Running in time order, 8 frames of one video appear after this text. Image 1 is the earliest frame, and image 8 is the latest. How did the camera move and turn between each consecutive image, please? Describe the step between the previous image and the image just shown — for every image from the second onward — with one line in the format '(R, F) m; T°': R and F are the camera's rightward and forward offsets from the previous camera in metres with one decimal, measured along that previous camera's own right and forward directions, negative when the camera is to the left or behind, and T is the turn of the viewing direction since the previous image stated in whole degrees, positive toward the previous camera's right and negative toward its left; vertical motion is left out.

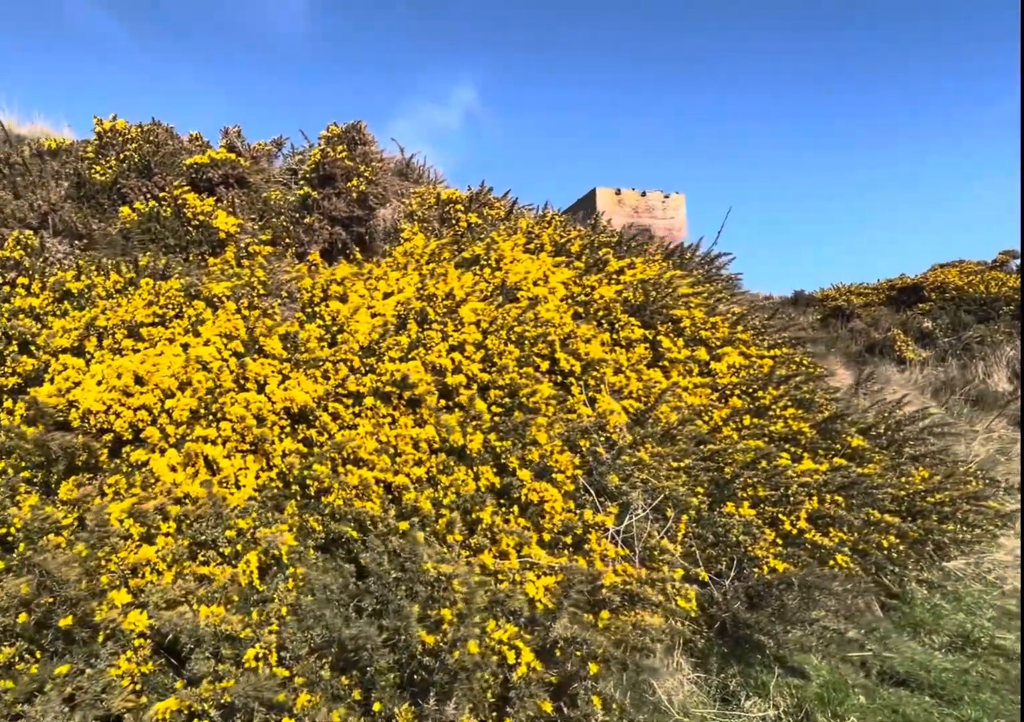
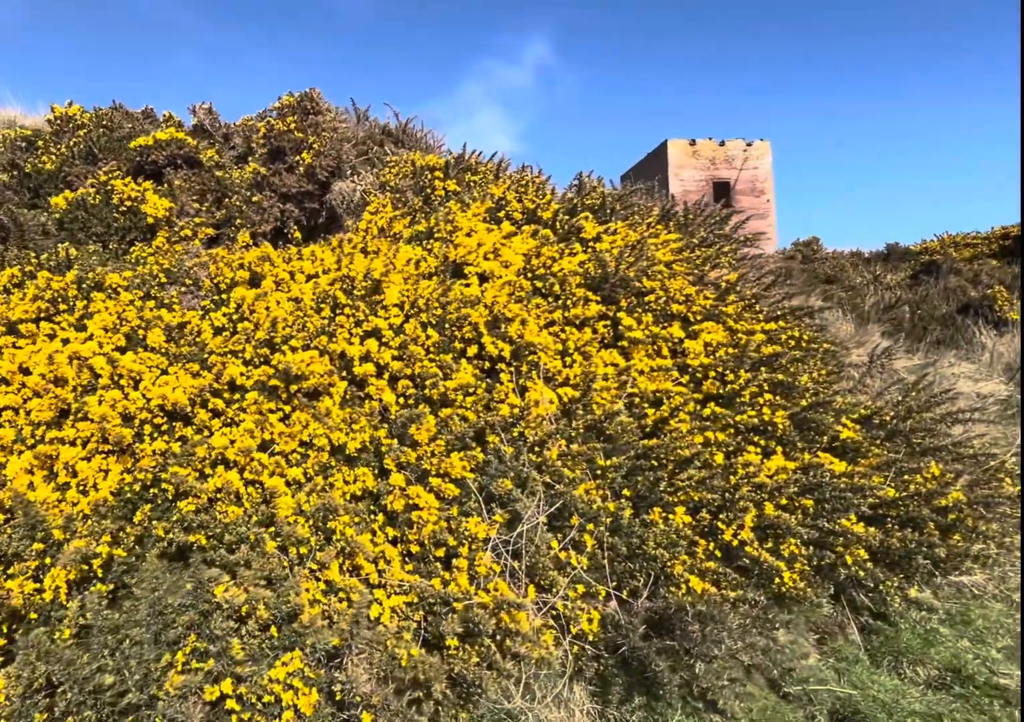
(+1.1, +0.5) m; -8°
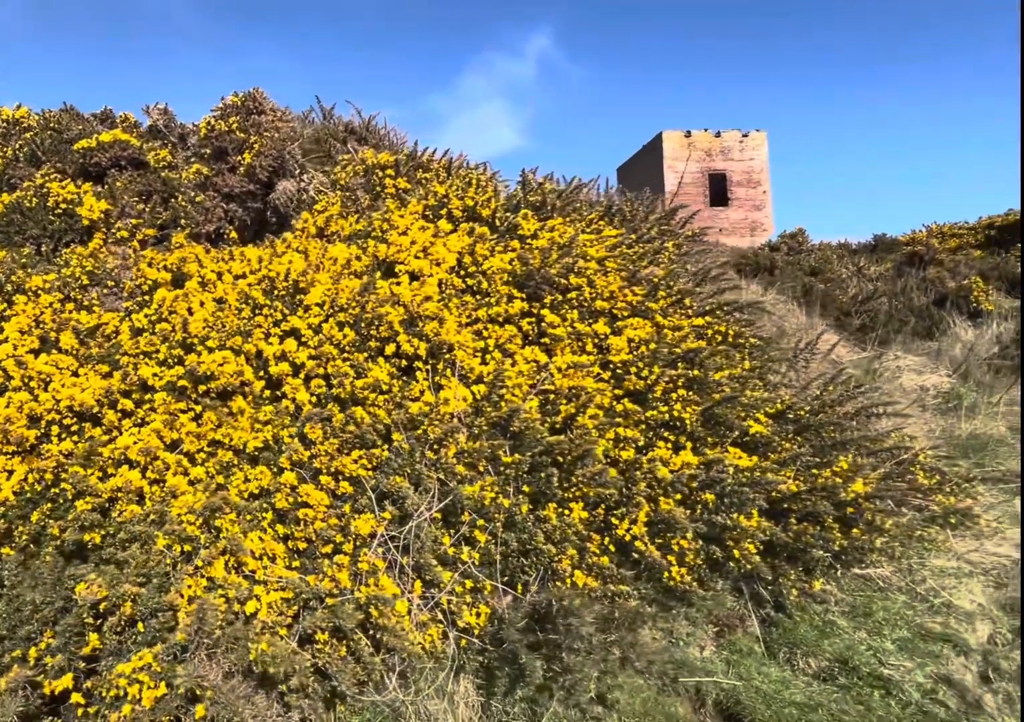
(+0.6, -0.1) m; -1°
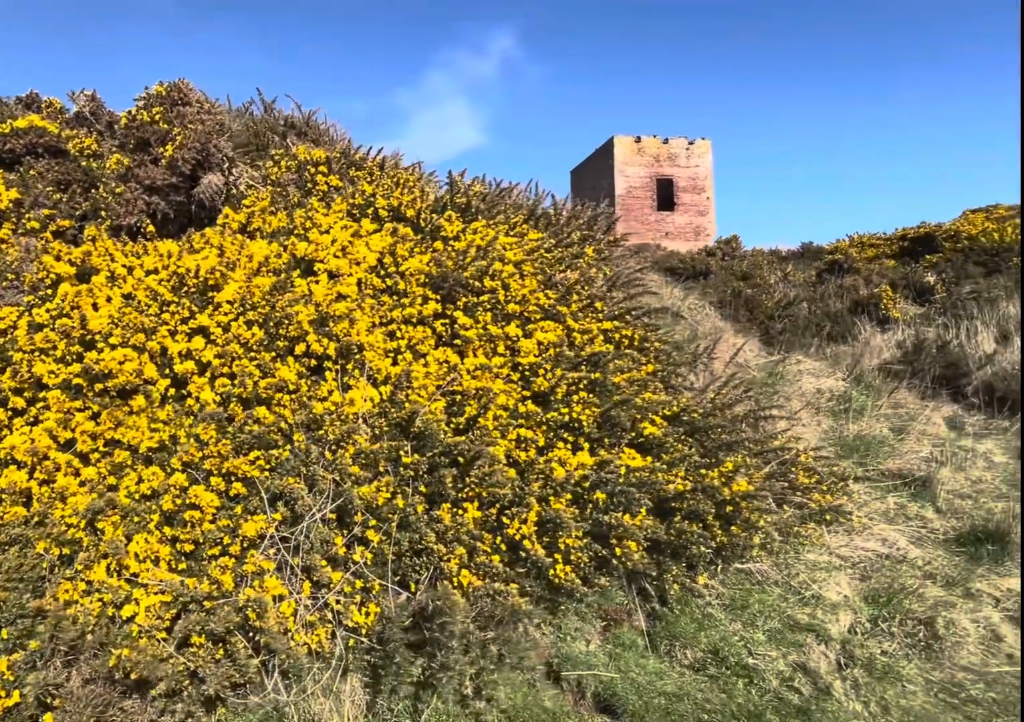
(+0.3, -0.1) m; +5°
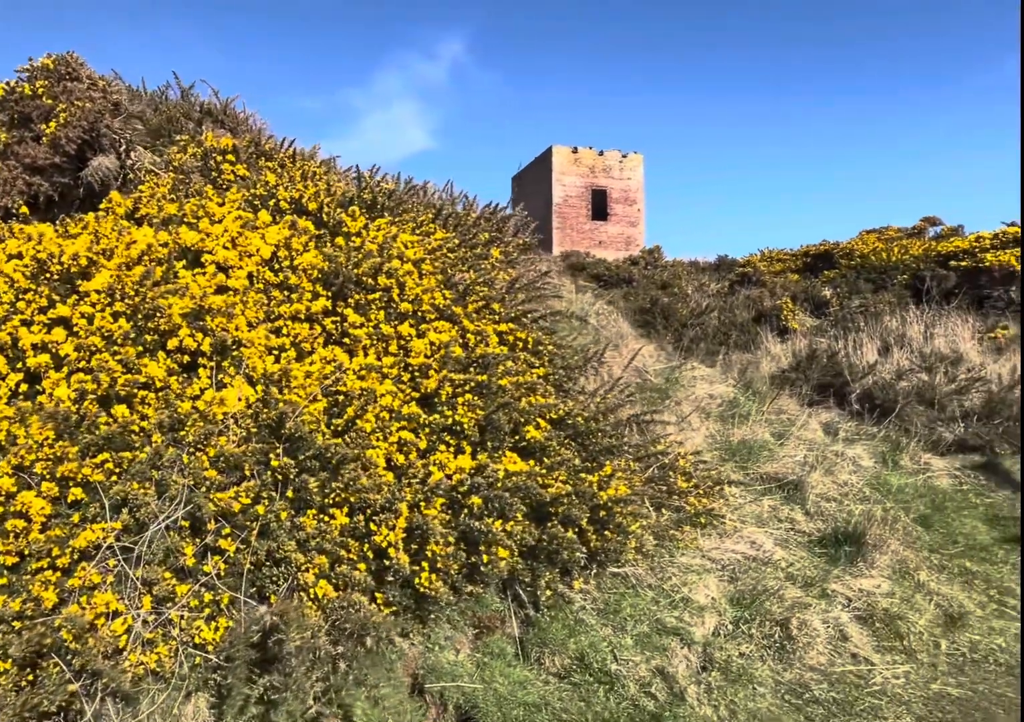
(+0.3, +0.1) m; +6°
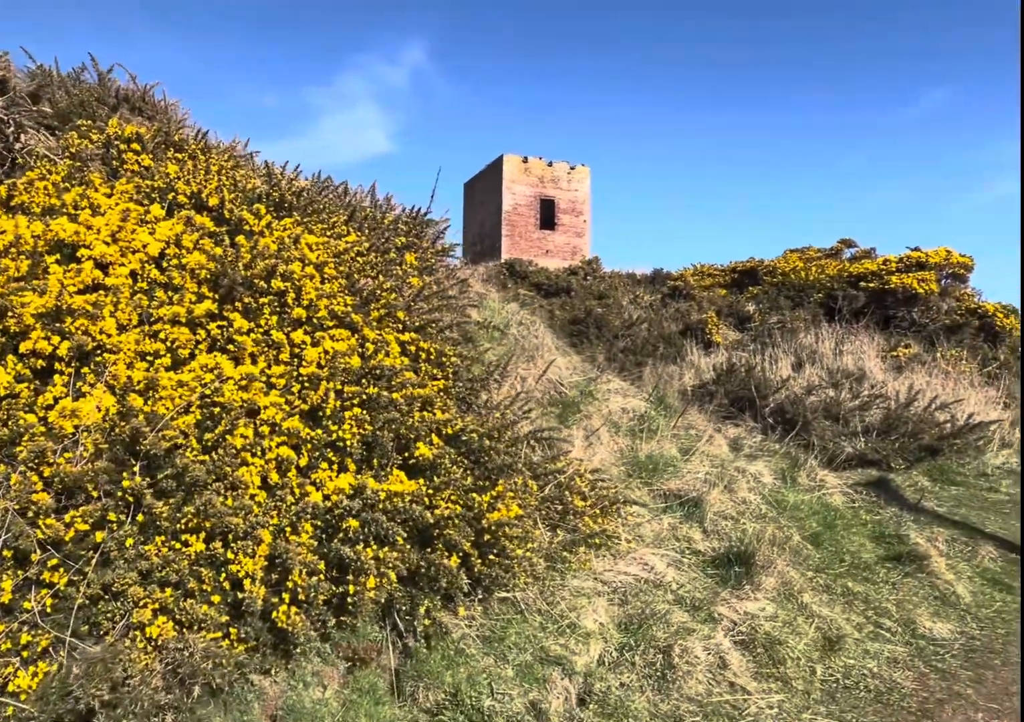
(+0.3, +0.2) m; +5°
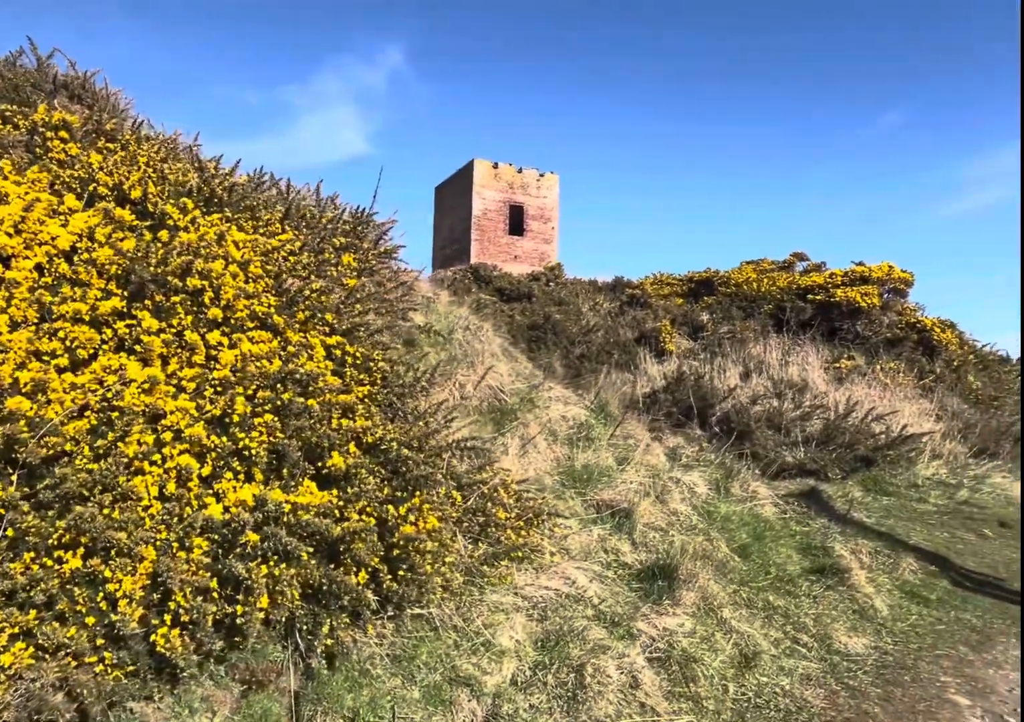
(+0.2, +0.1) m; +3°
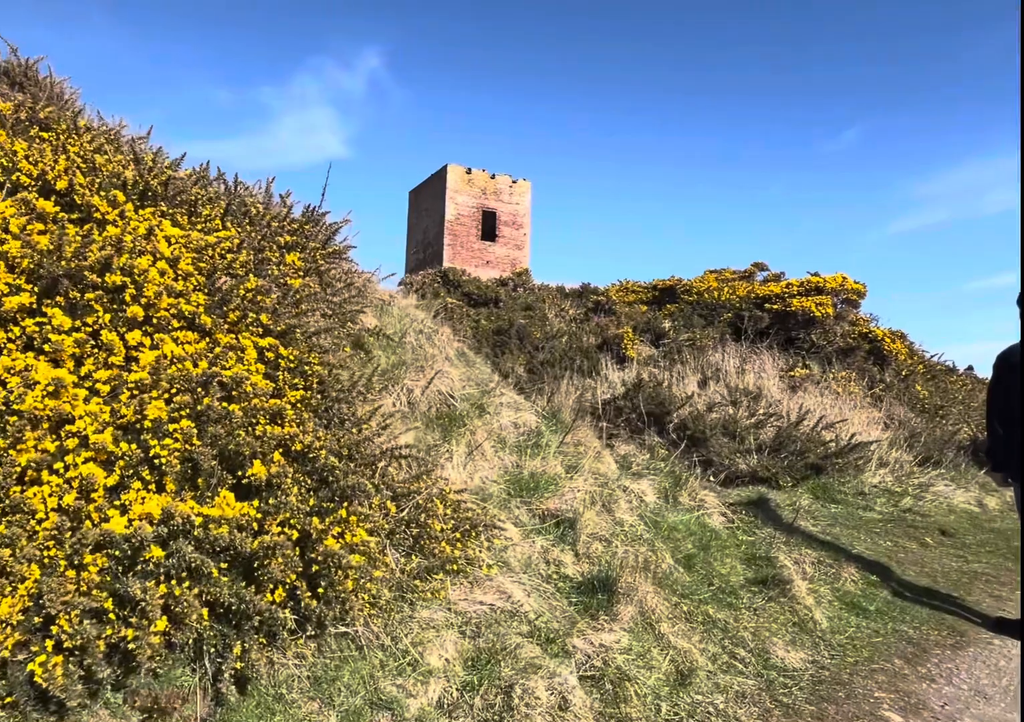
(+0.2, +0.1) m; +3°
